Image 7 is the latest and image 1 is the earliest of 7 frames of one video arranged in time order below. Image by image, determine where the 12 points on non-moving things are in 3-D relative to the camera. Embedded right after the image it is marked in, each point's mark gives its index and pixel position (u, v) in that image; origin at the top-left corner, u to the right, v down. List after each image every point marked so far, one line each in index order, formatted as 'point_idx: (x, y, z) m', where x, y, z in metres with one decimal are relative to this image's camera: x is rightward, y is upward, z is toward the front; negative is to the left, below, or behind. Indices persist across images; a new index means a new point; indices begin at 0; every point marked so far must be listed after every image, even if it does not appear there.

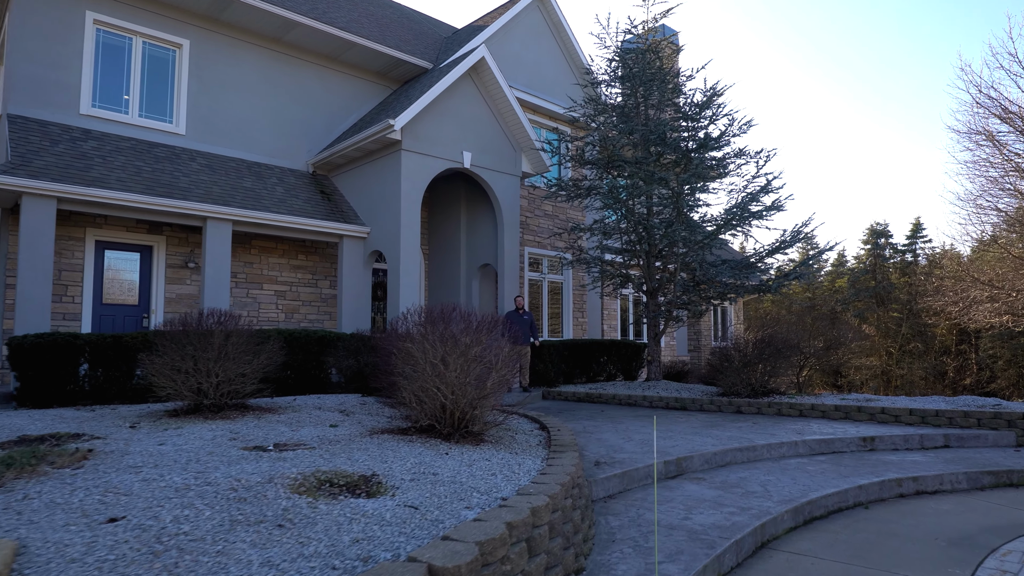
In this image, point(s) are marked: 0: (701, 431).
0: (+2.2, -1.7, +7.7) m
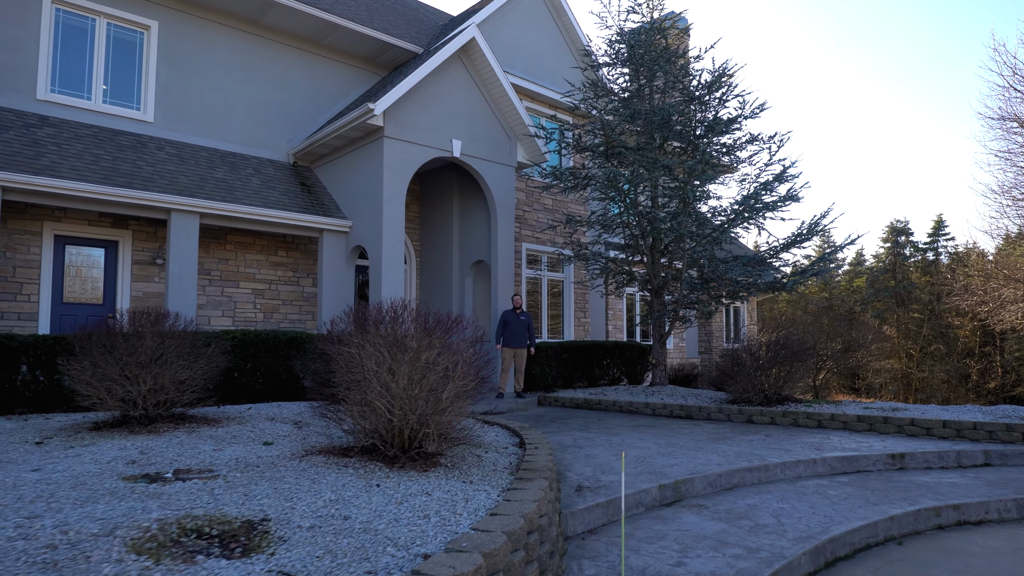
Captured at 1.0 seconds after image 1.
0: (+2.0, -1.6, +6.8) m
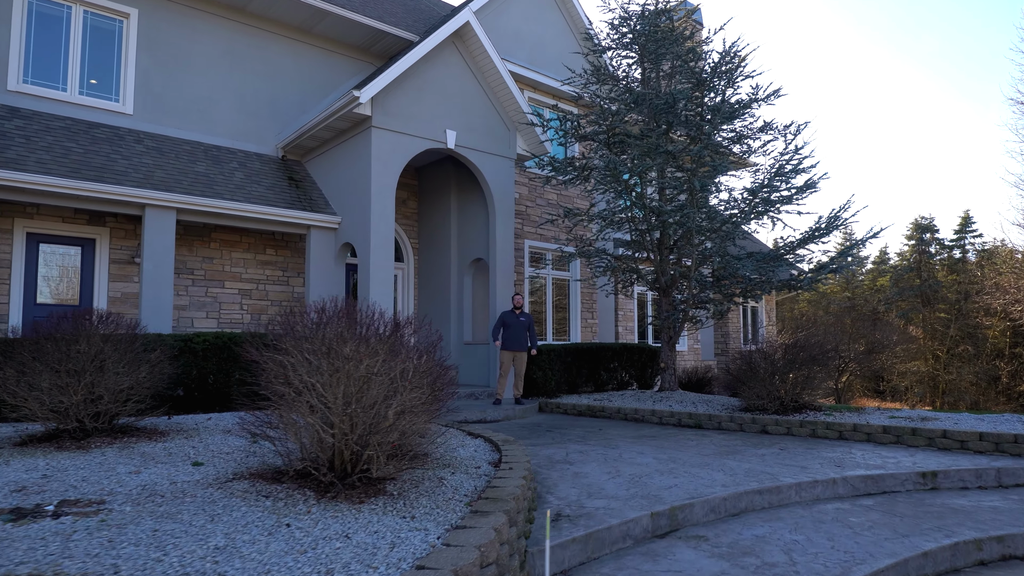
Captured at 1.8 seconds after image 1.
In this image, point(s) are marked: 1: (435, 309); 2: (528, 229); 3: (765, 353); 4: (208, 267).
0: (+1.9, -1.6, +6.1) m
1: (-1.5, -0.4, +12.3) m
2: (+0.3, +1.1, +12.4) m
3: (+3.4, -0.9, +8.9) m
4: (-4.8, +0.3, +10.4) m
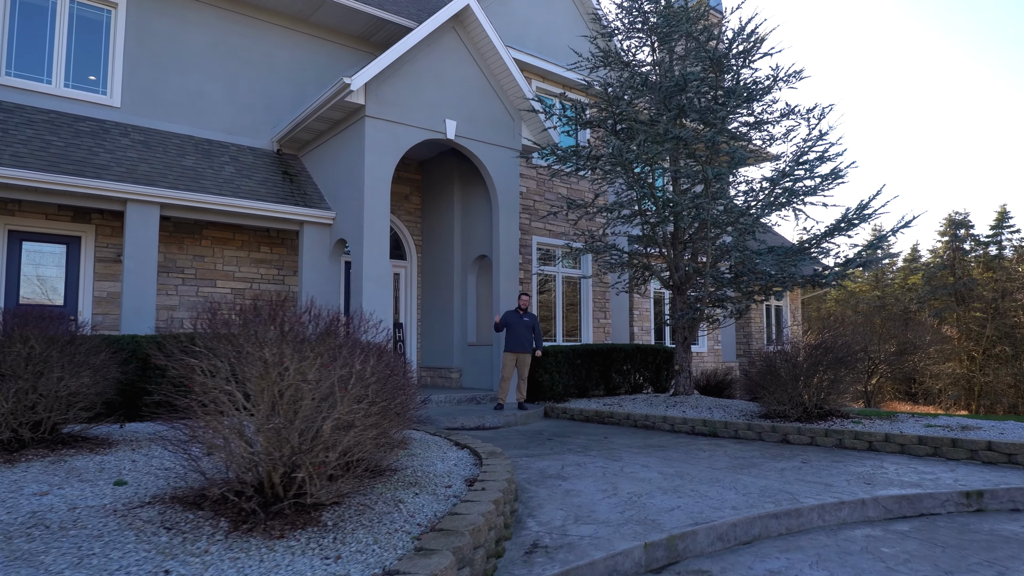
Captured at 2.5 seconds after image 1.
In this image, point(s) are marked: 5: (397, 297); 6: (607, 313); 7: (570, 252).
0: (+1.8, -1.6, +5.5) m
1: (-1.3, -0.4, +11.8) m
2: (+0.4, +1.1, +11.8) m
3: (+3.4, -0.8, +8.2) m
4: (-4.8, +0.3, +9.9) m
5: (-2.1, -0.2, +12.1) m
6: (+1.9, -0.5, +13.1) m
7: (+0.9, +0.6, +10.2) m
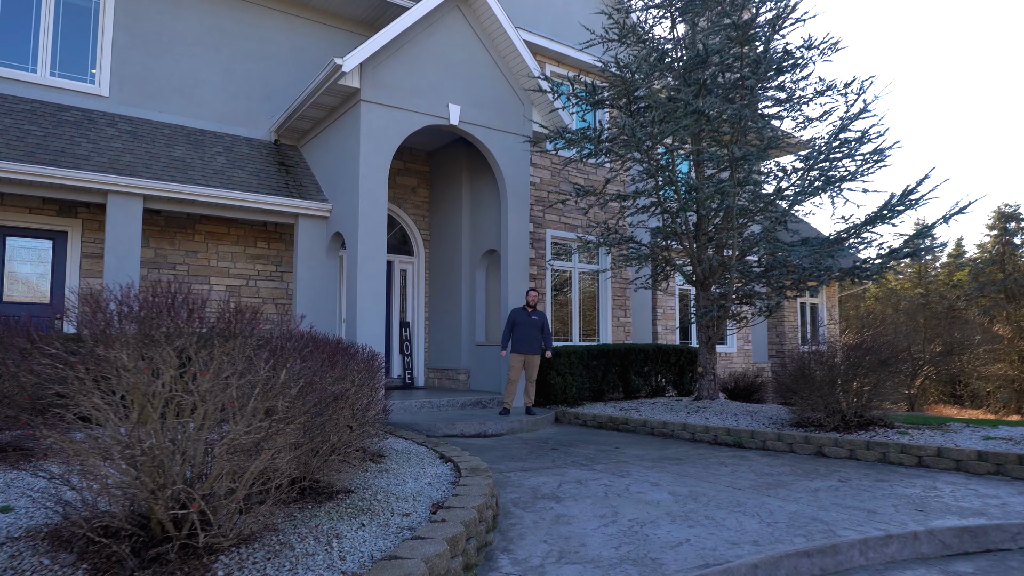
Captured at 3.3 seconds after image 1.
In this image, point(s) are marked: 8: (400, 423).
0: (+1.7, -1.5, +4.7) m
1: (-1.1, -0.4, +11.1) m
2: (+0.6, +1.2, +11.1) m
3: (+3.5, -0.8, +7.3) m
4: (-4.6, +0.4, +9.5) m
5: (-1.9, -0.1, +11.5) m
6: (+2.2, -0.4, +12.3) m
7: (+1.0, +0.6, +9.5) m
8: (-1.3, -1.5, +7.5) m
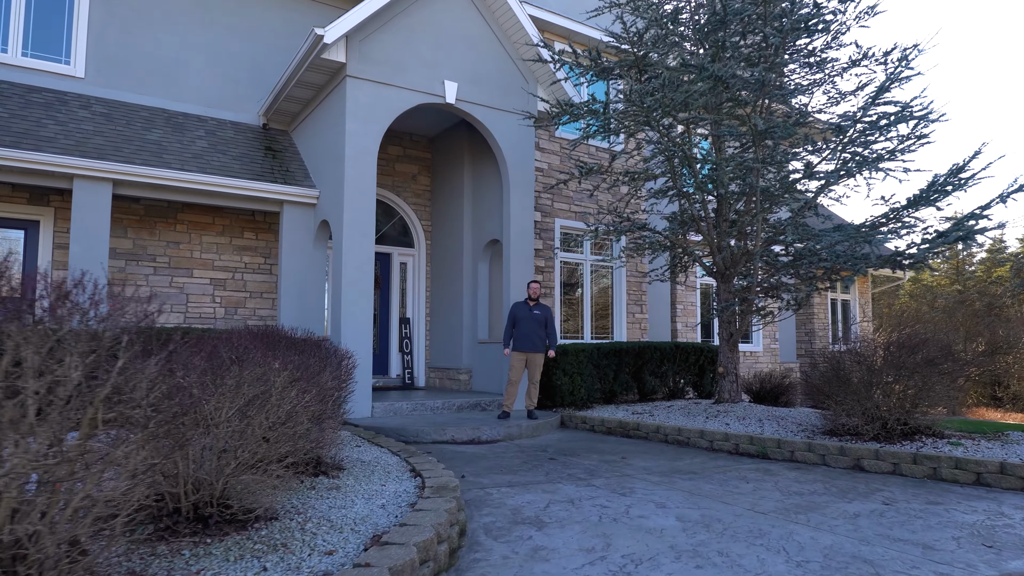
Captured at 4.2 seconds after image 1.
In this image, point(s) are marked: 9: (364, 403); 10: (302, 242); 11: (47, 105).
0: (+1.5, -1.4, +3.9) m
1: (-1.0, -0.3, +10.4) m
2: (+0.7, +1.3, +10.3) m
3: (+3.4, -0.7, +6.4) m
4: (-4.6, +0.5, +8.9) m
5: (-1.8, 0.0, +10.8) m
6: (+2.3, -0.3, +11.5) m
7: (+1.1, +0.7, +8.7) m
8: (-1.3, -1.4, +6.8) m
9: (-1.7, -1.3, +7.5) m
10: (-2.8, +0.6, +8.6) m
11: (-5.7, +2.2, +8.0) m
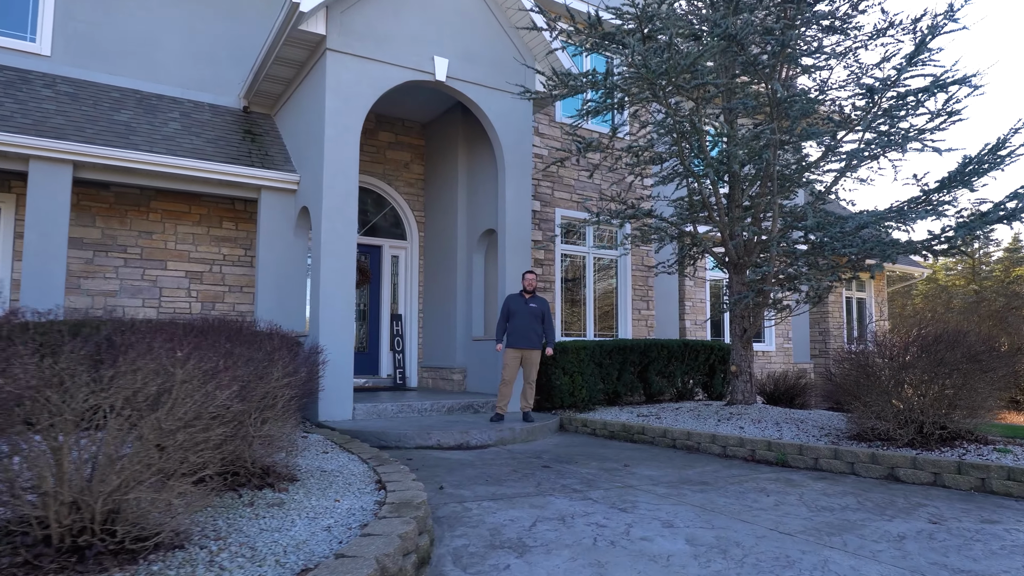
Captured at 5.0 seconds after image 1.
0: (+1.4, -1.3, +3.3) m
1: (-1.1, -0.2, +9.8) m
2: (+0.7, +1.4, +9.7) m
3: (+3.3, -0.6, +5.8) m
4: (-4.7, +0.6, +8.3) m
5: (-1.8, 0.0, +10.2) m
6: (+2.3, -0.2, +10.9) m
7: (+1.0, +0.8, +8.1) m
8: (-1.4, -1.4, +6.1) m
9: (-1.8, -1.2, +6.9) m
10: (-2.8, +0.7, +8.0) m
11: (-5.7, +2.3, +7.5) m
